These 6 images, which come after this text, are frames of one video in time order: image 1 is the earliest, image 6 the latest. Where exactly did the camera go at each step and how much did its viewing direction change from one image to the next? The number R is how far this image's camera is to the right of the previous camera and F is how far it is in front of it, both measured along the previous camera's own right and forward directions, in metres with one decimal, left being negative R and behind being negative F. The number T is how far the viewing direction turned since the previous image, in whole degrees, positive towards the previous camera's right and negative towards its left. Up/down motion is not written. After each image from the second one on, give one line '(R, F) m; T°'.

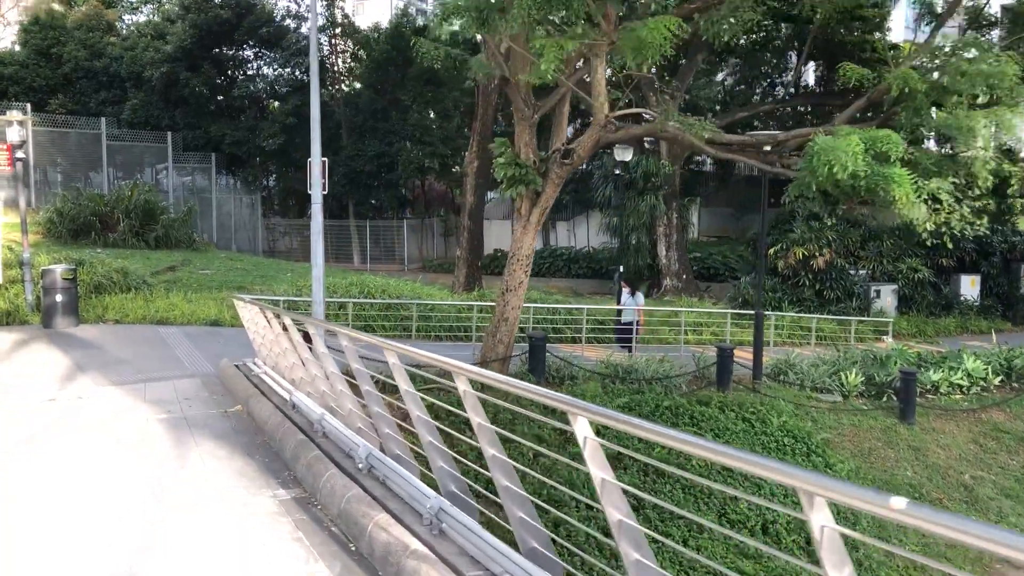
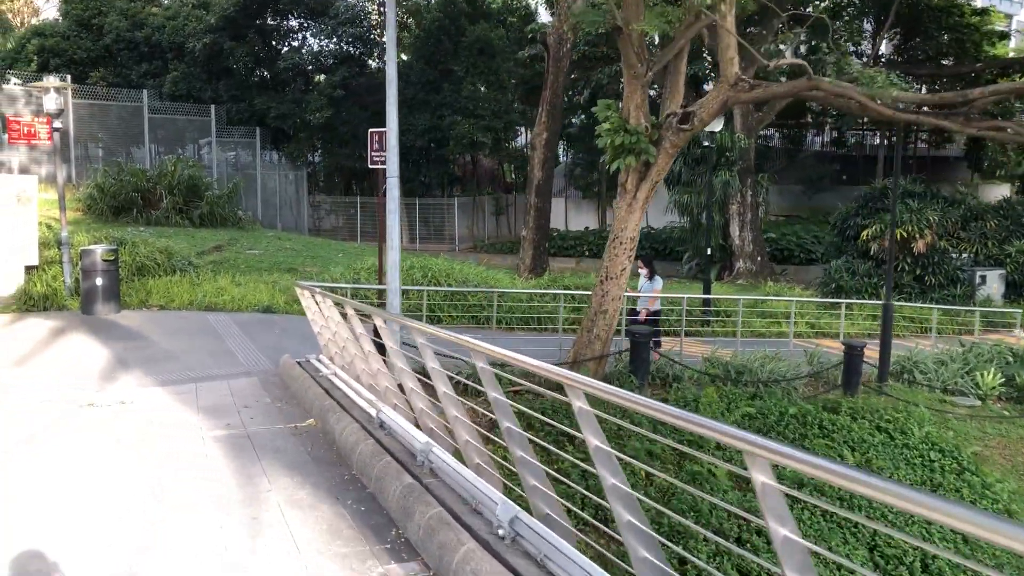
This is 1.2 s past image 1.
(-0.6, +1.3) m; -2°
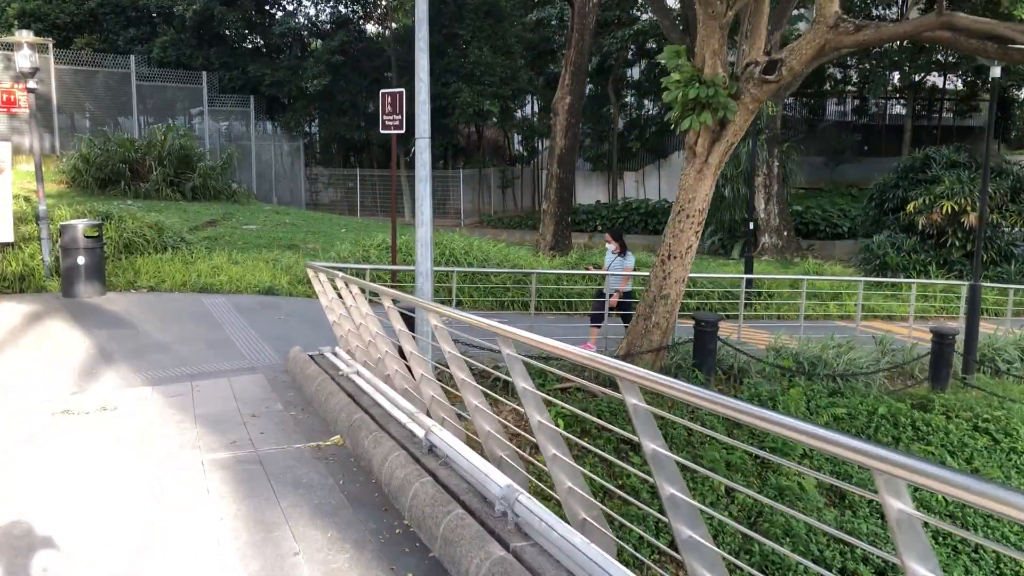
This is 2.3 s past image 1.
(-0.4, +1.2) m; 0°
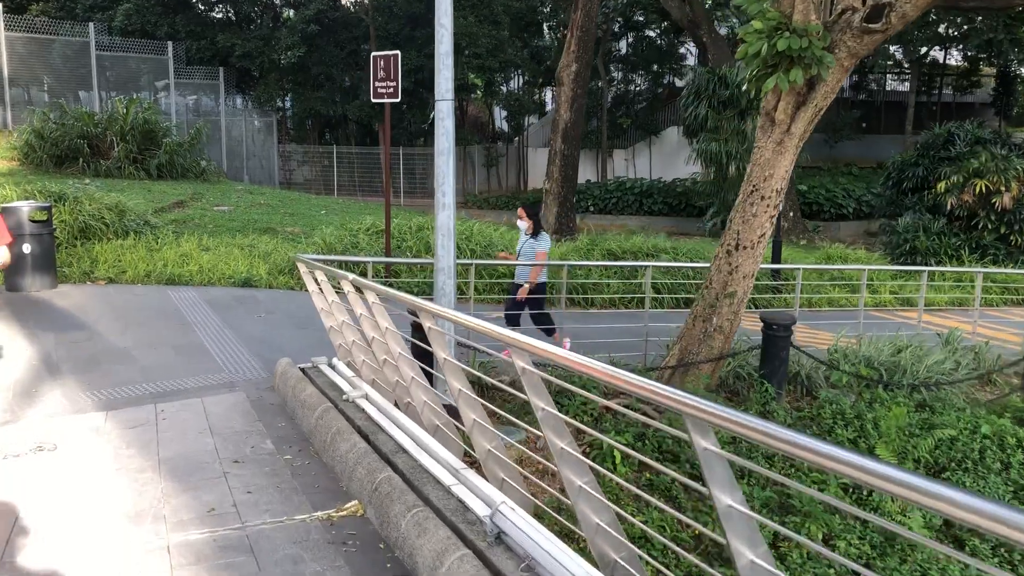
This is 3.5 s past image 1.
(-0.4, +1.3) m; +2°
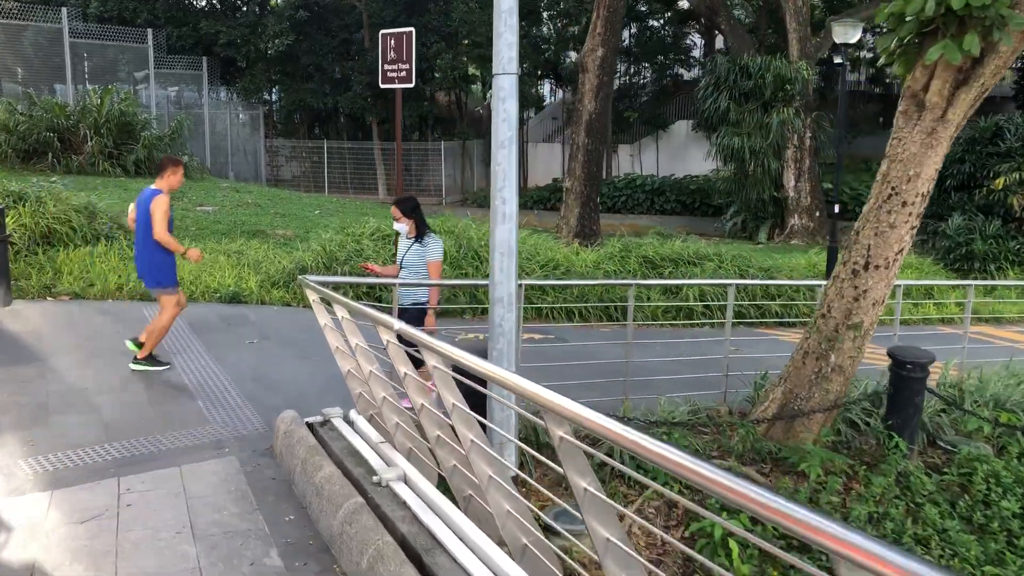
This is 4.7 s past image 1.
(-0.4, +1.3) m; +1°
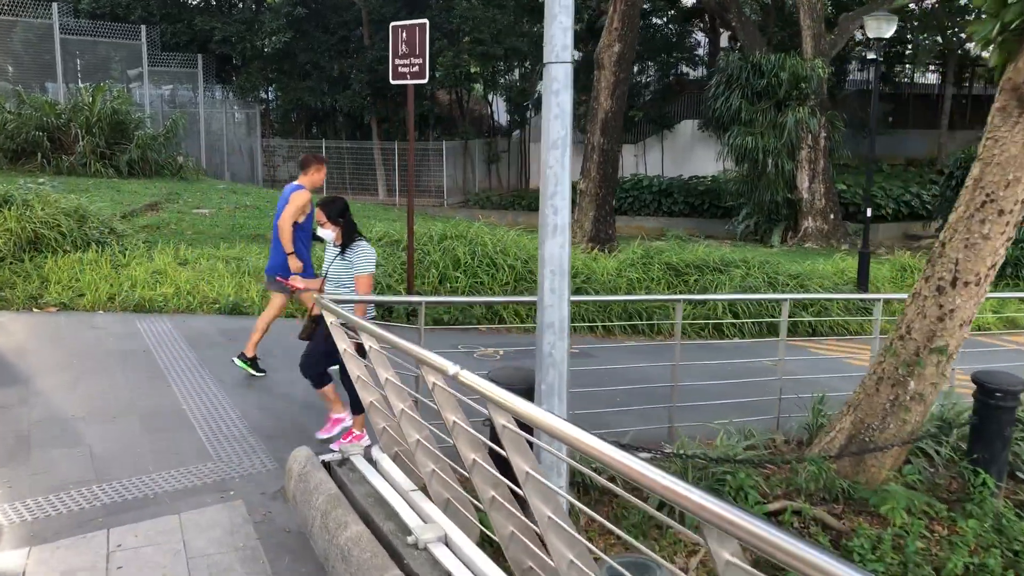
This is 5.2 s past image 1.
(-0.2, +0.5) m; 0°
